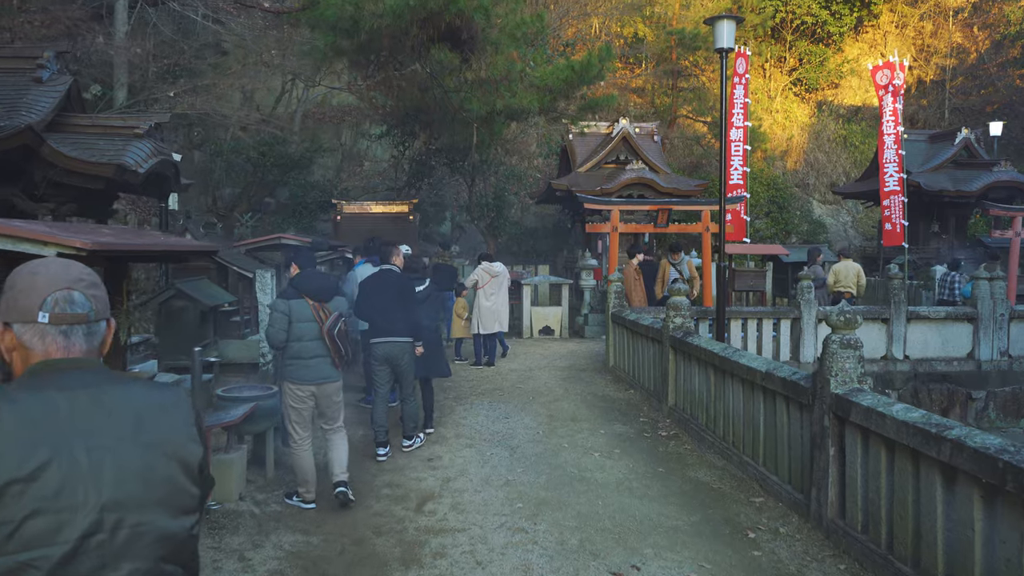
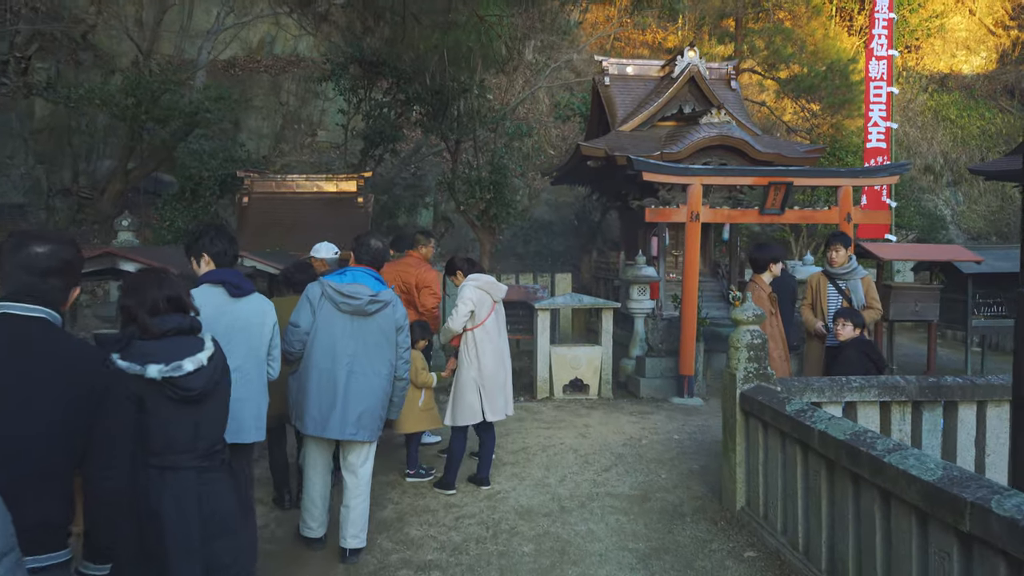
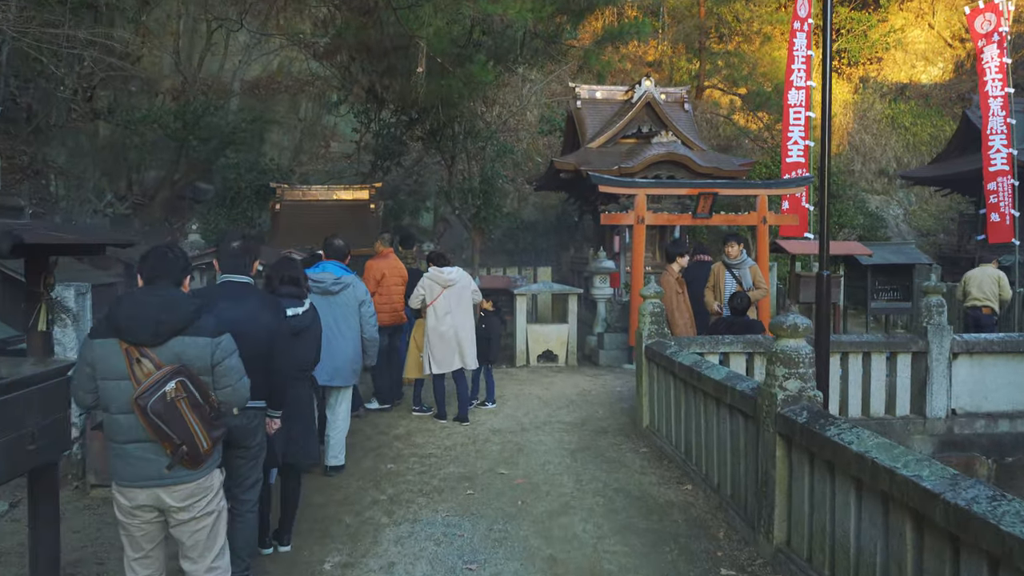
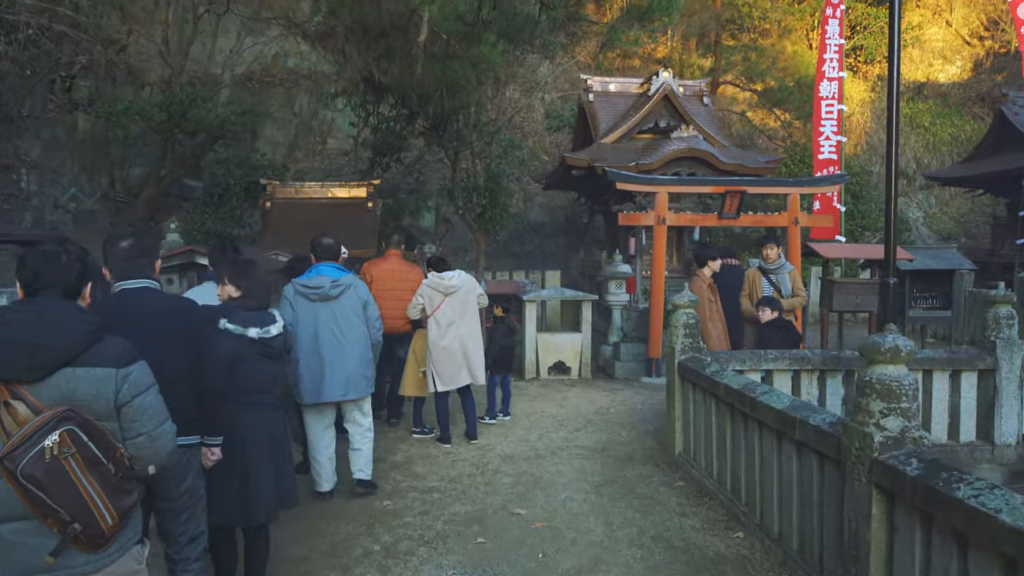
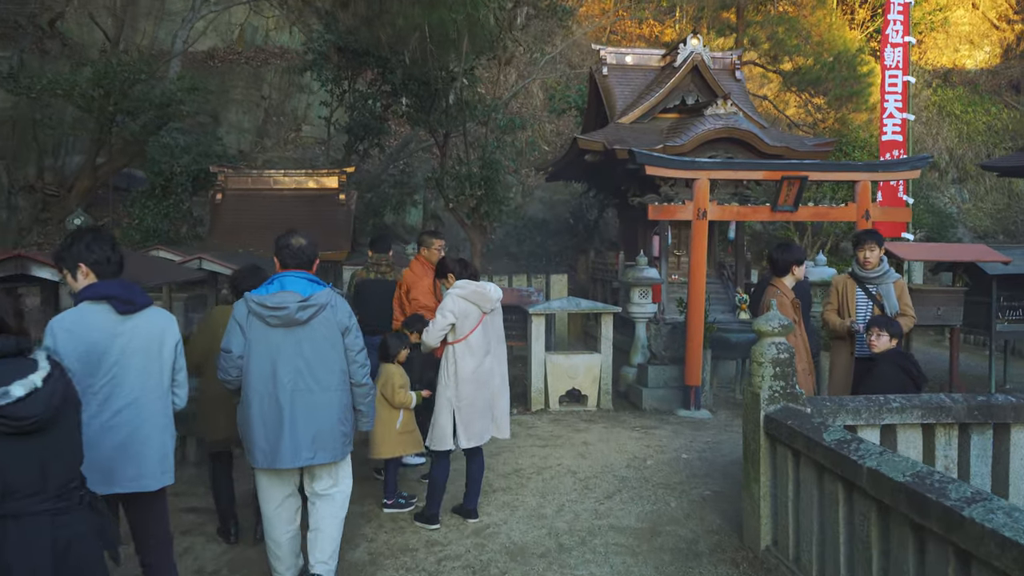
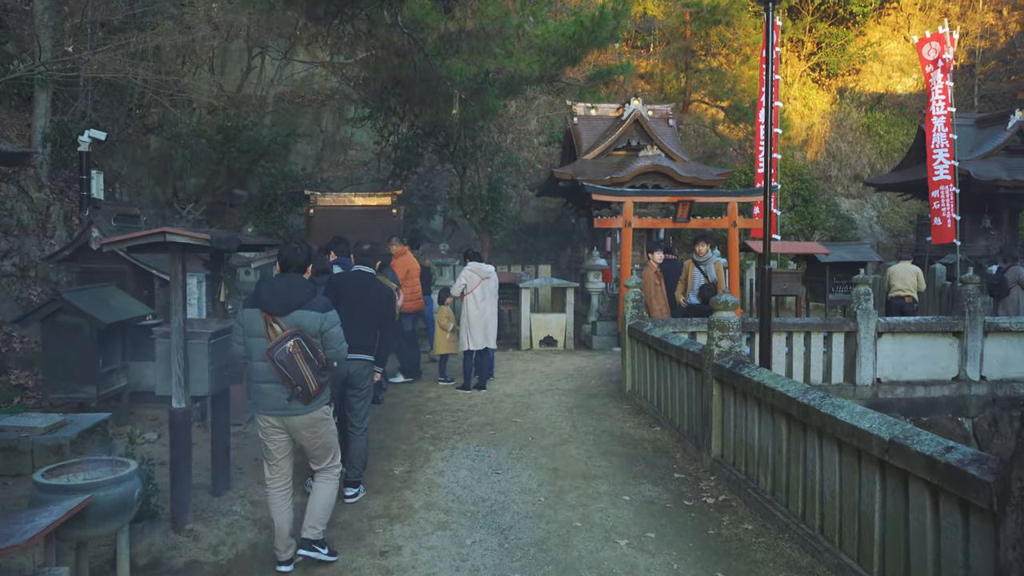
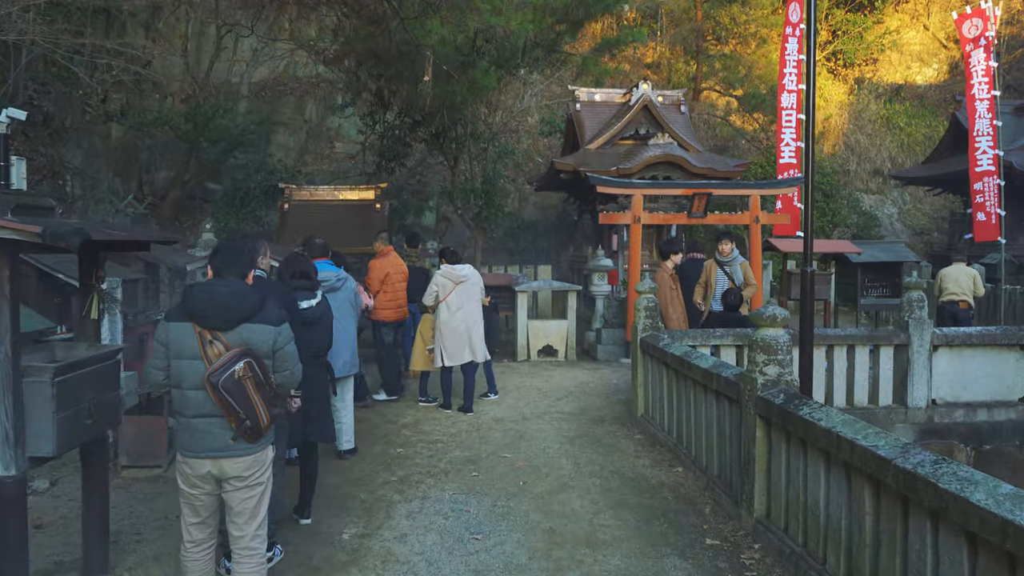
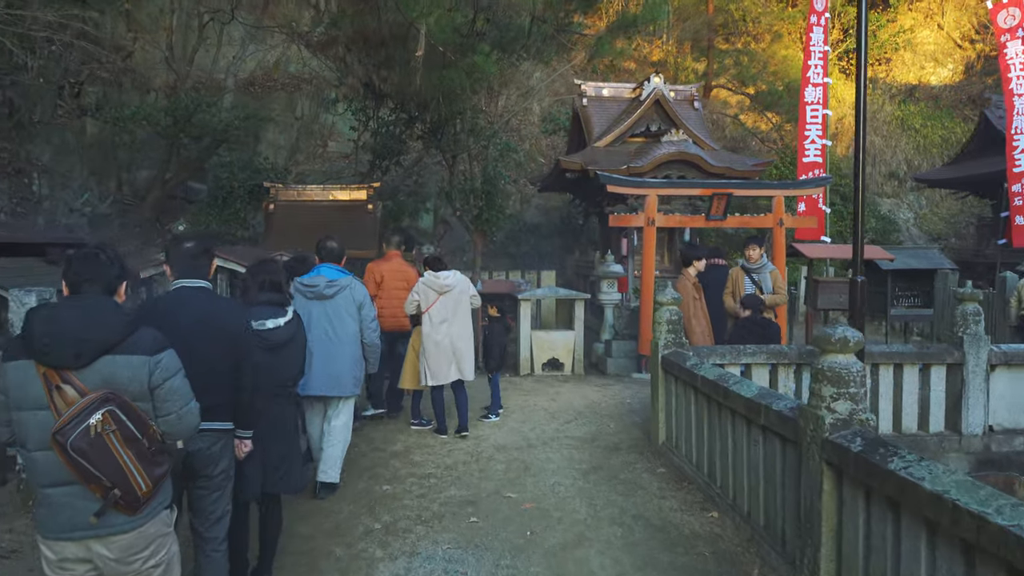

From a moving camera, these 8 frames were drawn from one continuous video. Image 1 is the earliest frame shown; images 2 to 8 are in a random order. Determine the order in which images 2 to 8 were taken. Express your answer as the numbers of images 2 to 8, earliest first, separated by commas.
6, 7, 3, 8, 4, 2, 5
